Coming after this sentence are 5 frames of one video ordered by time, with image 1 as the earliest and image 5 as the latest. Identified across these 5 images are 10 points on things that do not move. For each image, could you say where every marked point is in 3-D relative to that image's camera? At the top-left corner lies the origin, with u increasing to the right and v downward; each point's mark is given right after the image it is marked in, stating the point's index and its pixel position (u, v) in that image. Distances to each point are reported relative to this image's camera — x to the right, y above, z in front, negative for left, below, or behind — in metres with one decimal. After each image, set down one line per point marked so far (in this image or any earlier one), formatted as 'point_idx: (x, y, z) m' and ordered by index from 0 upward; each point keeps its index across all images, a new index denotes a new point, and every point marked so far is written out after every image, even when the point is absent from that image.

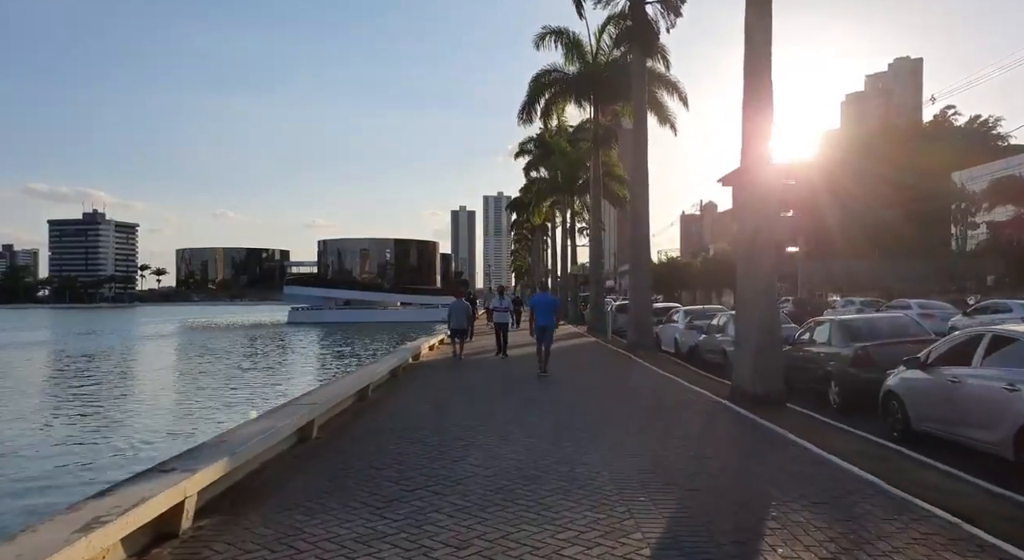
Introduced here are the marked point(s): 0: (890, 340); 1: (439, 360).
0: (+6.3, -1.0, +11.0) m
1: (-1.9, -2.2, +18.5) m
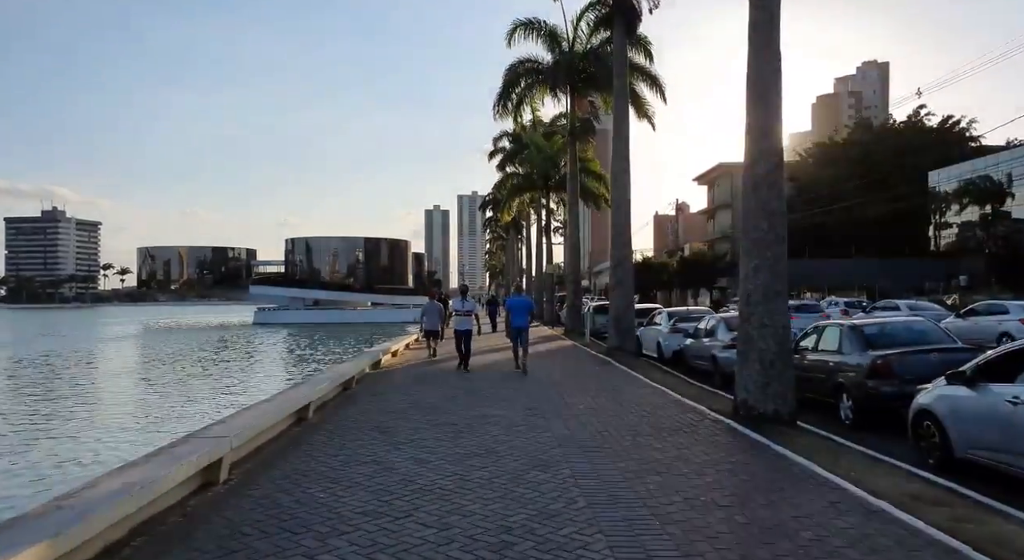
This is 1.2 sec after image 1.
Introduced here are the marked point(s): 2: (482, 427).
0: (+5.8, -1.0, +9.7) m
1: (-2.7, -2.2, +16.8) m
2: (-0.4, -1.9, +8.6) m
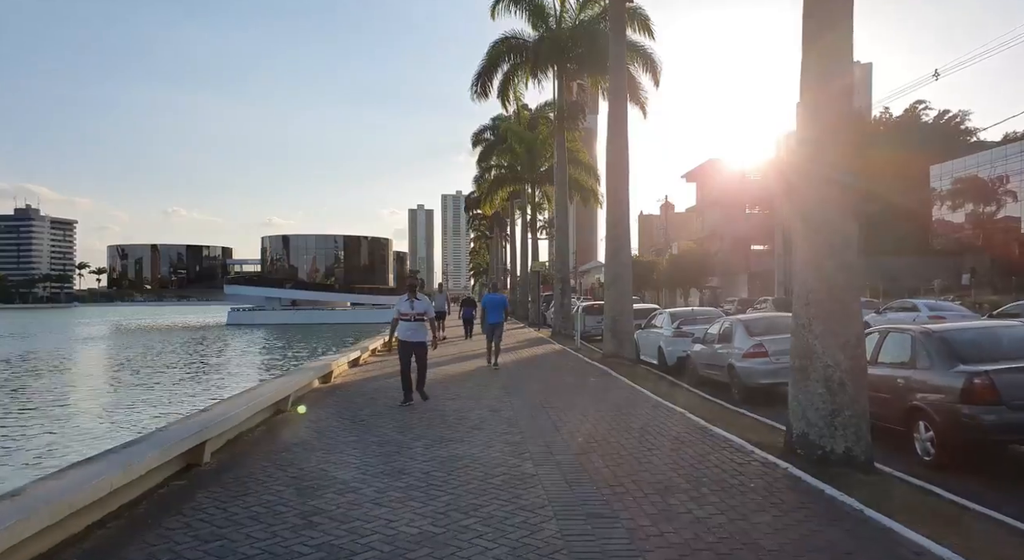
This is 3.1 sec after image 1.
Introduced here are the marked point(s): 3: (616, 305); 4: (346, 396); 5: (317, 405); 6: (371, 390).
0: (+5.6, -0.9, +7.4) m
1: (-3.1, -2.1, +14.3) m
2: (-0.6, -1.8, +6.2) m
3: (+2.9, -0.7, +18.3) m
4: (-3.1, -2.1, +12.5) m
5: (-3.3, -2.0, +11.1) m
6: (-2.7, -2.0, +12.9) m
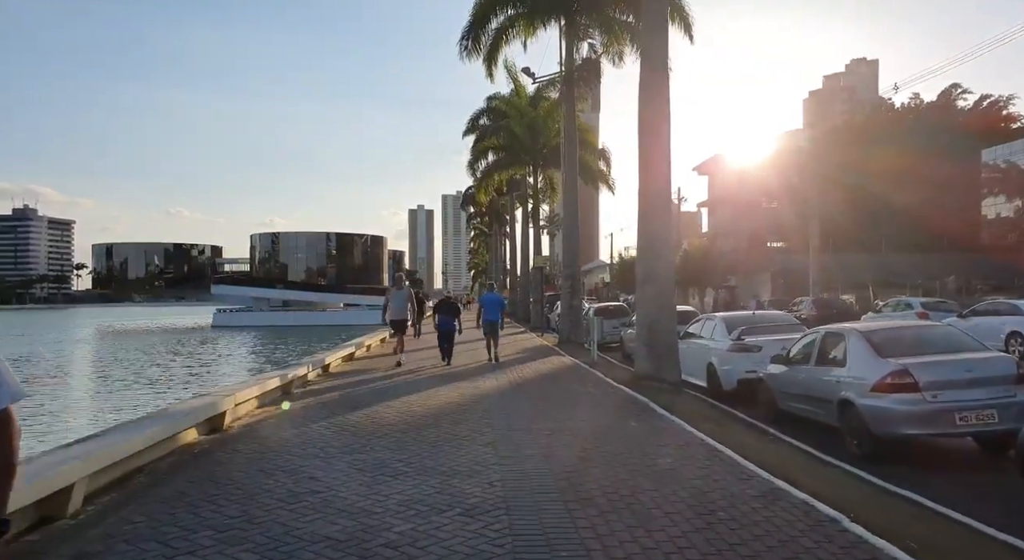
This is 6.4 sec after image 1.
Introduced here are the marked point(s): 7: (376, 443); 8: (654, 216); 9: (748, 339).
0: (+5.5, -0.8, +2.8) m
1: (-3.1, -2.0, +9.8) m
2: (-0.7, -1.7, +1.6) m
3: (+2.9, -0.6, +13.7) m
4: (-3.2, -2.0, +7.9) m
5: (-3.3, -1.9, +6.6) m
6: (-2.7, -1.9, +8.4) m
7: (-1.6, -1.9, +7.6) m
8: (+3.0, +1.8, +14.2) m
9: (+4.3, -1.1, +12.2) m
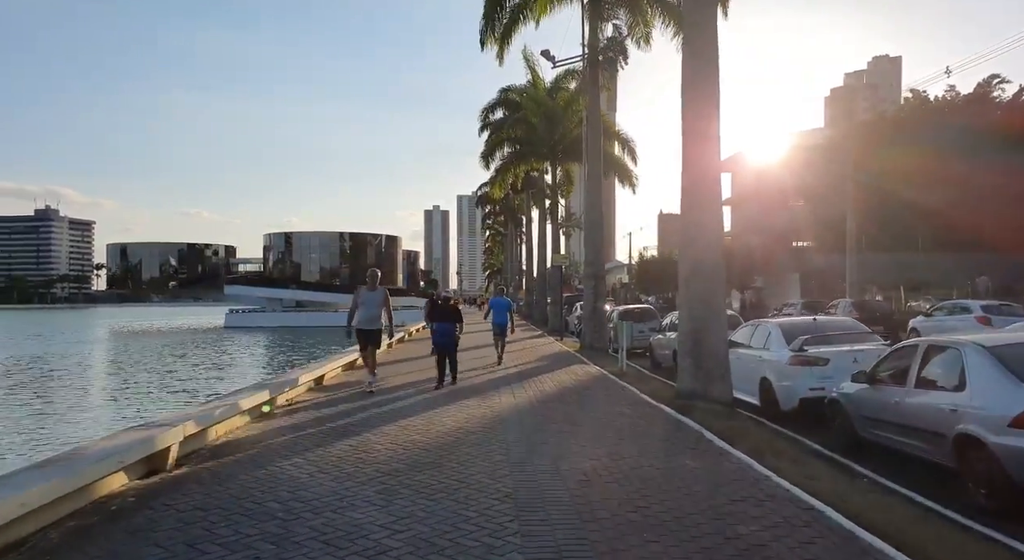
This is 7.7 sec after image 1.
0: (+5.6, -0.8, +0.9) m
1: (-2.9, -2.0, +8.1) m
2: (-0.6, -1.7, -0.2) m
3: (+3.3, -0.6, +11.9) m
4: (-3.0, -2.0, +6.2) m
5: (-3.1, -1.9, +4.8) m
6: (-2.5, -1.9, +6.6) m
7: (-1.3, -1.9, +5.8) m
8: (+3.3, +1.7, +12.3) m
9: (+4.6, -1.1, +10.3) m
